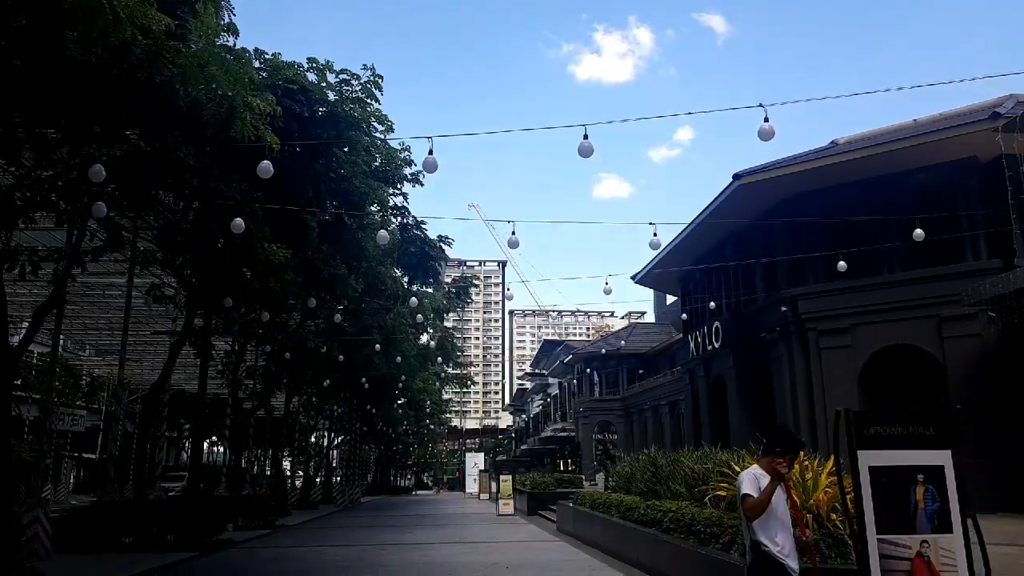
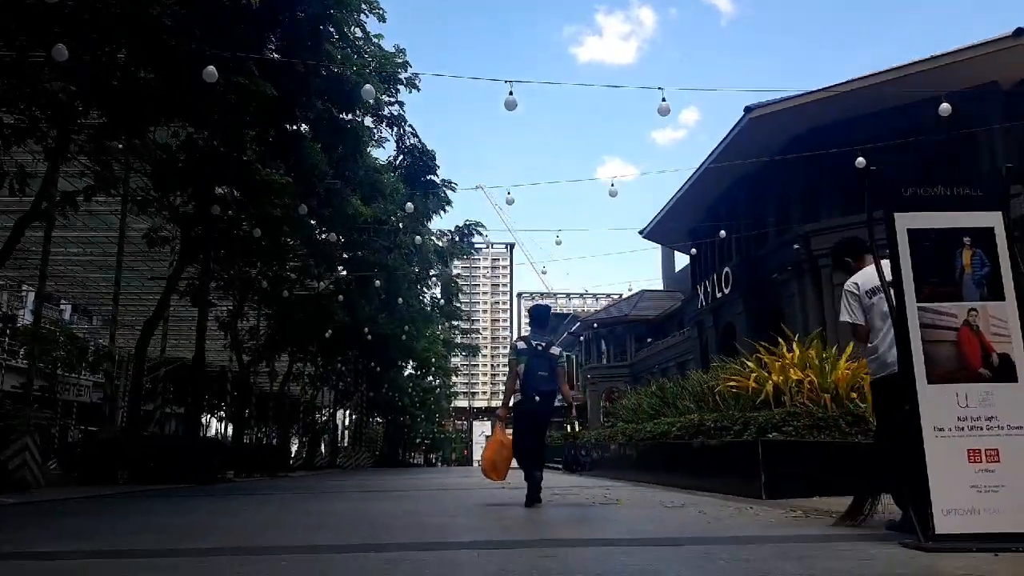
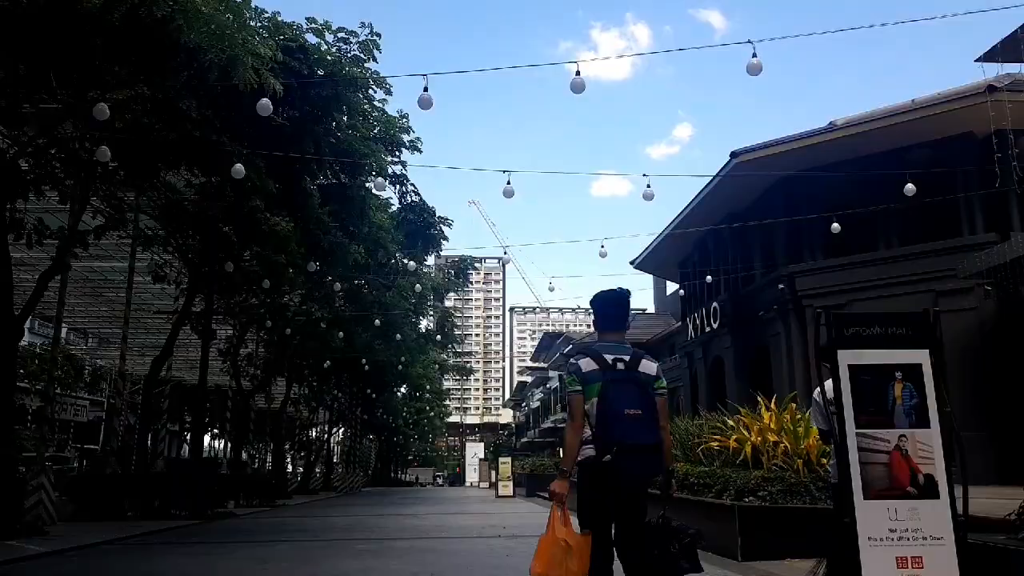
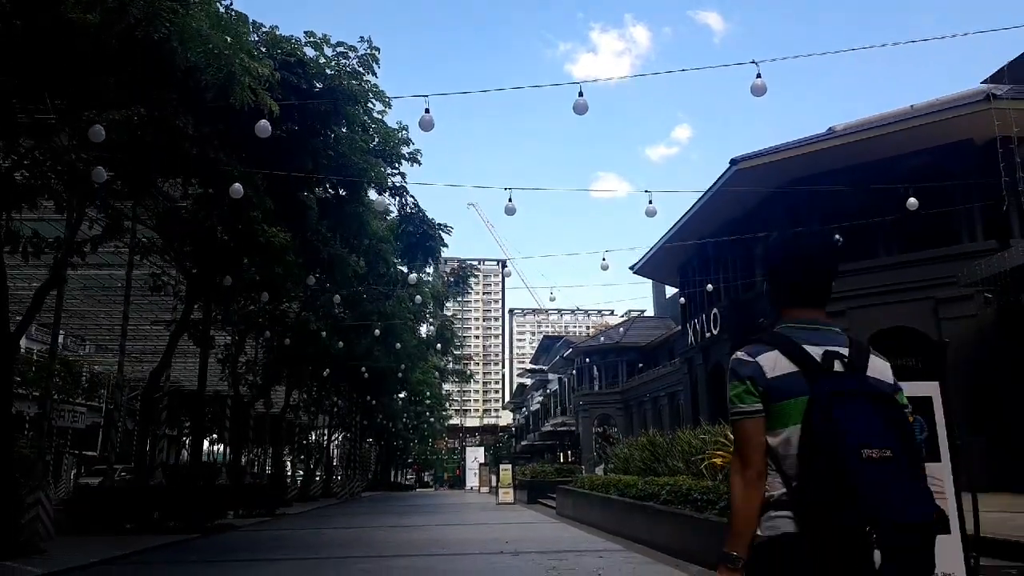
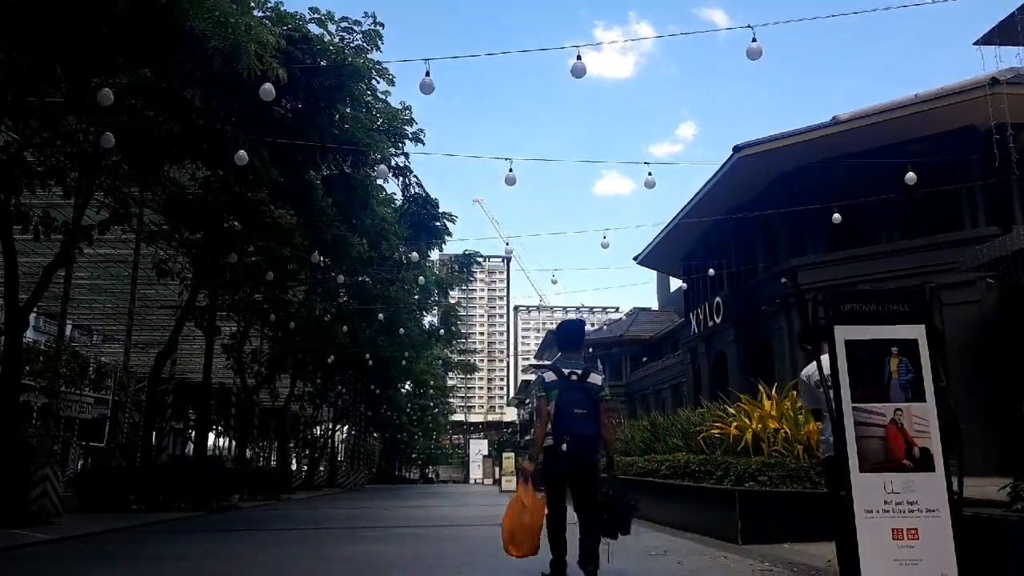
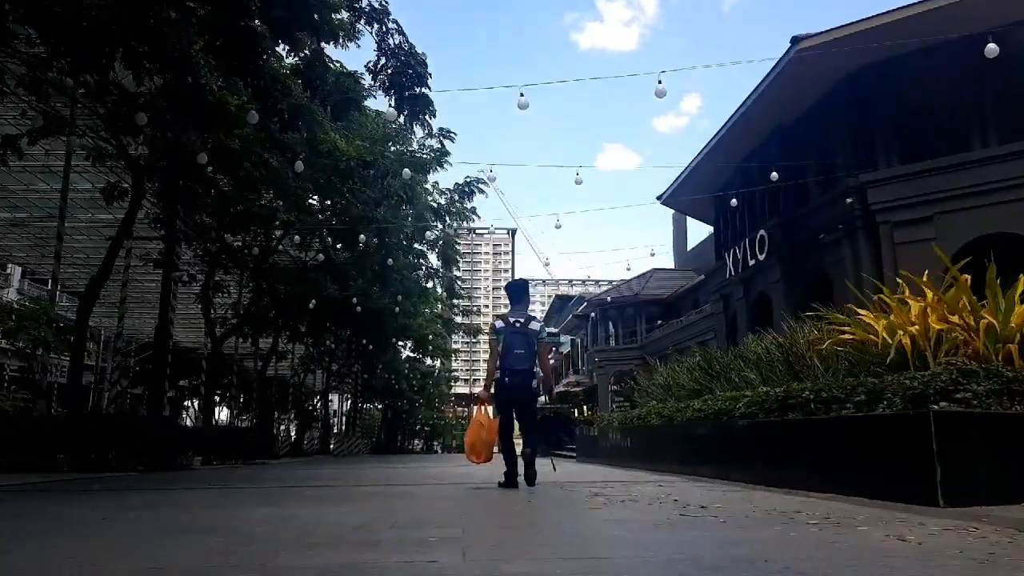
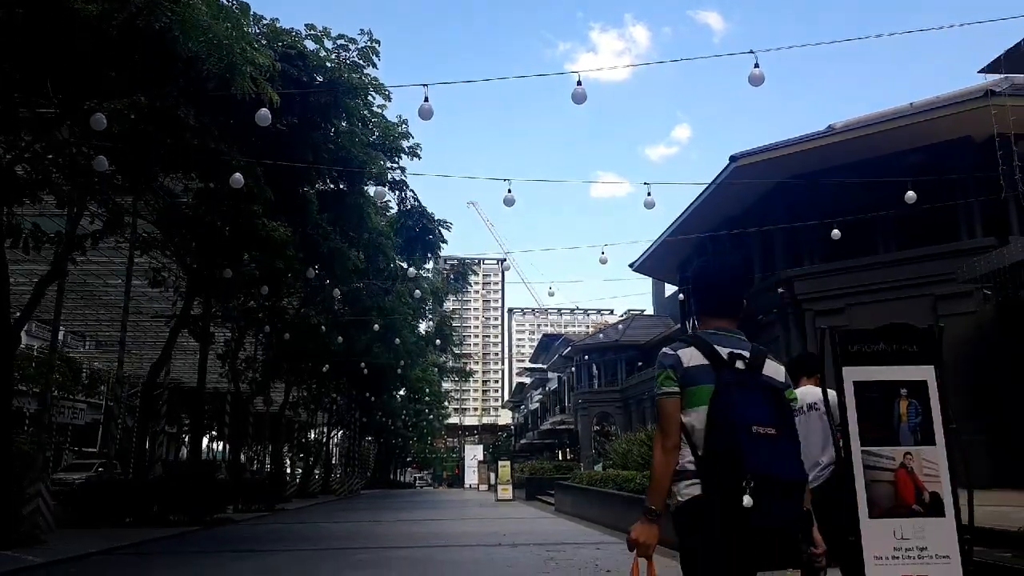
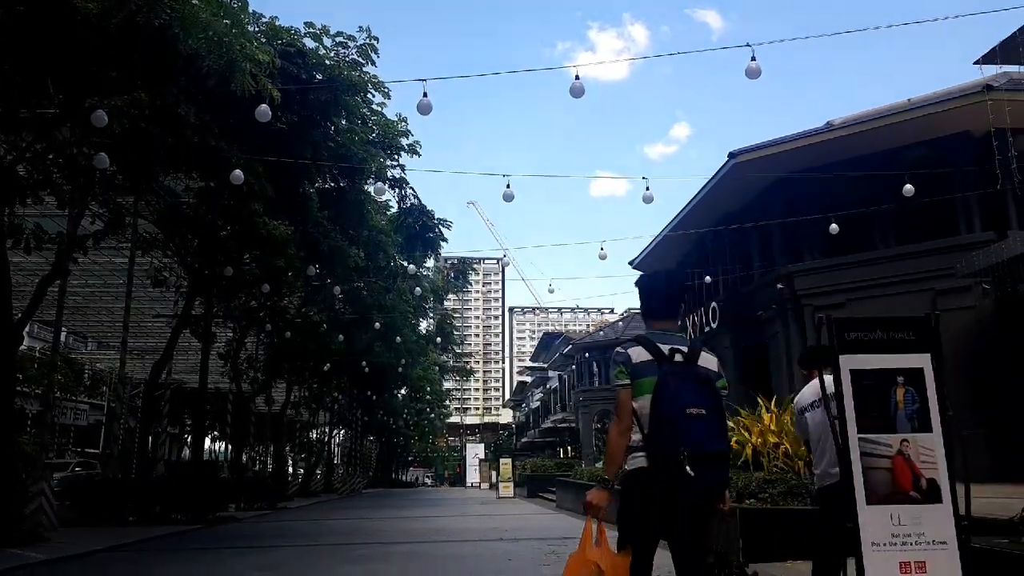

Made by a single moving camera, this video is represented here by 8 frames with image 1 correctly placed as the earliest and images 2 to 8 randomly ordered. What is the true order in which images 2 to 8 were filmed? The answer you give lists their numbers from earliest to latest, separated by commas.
4, 7, 8, 3, 5, 2, 6
